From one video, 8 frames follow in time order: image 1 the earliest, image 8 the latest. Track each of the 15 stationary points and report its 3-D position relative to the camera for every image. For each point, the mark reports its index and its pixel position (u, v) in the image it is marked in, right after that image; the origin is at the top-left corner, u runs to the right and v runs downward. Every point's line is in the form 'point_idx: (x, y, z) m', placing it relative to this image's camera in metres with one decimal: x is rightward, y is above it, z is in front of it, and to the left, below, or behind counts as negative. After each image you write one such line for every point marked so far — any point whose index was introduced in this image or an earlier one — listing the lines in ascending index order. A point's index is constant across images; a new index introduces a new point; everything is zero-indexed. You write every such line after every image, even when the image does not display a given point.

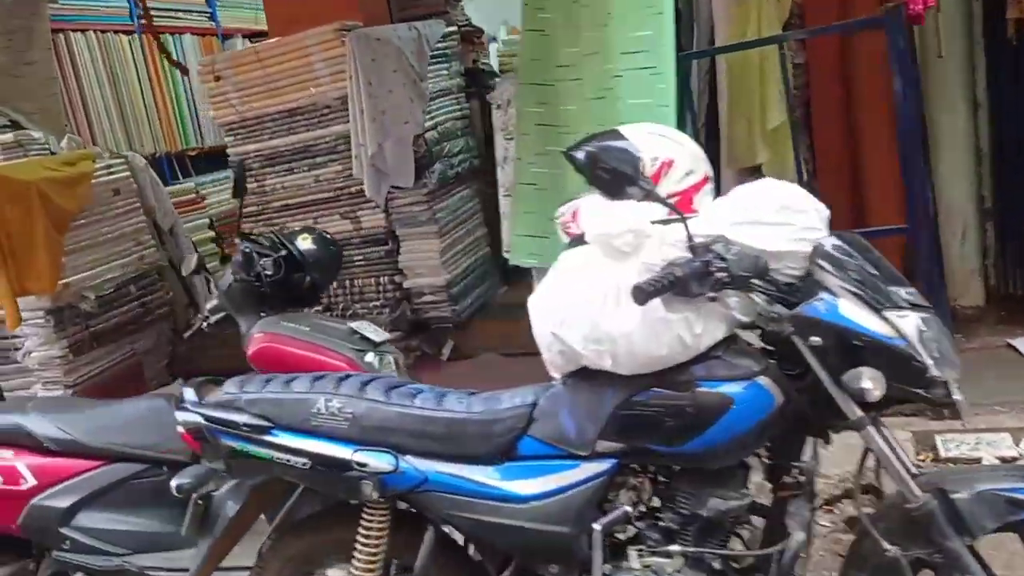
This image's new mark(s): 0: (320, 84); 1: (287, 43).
0: (-0.7, +0.8, +3.6) m
1: (-0.9, +1.0, +3.6) m
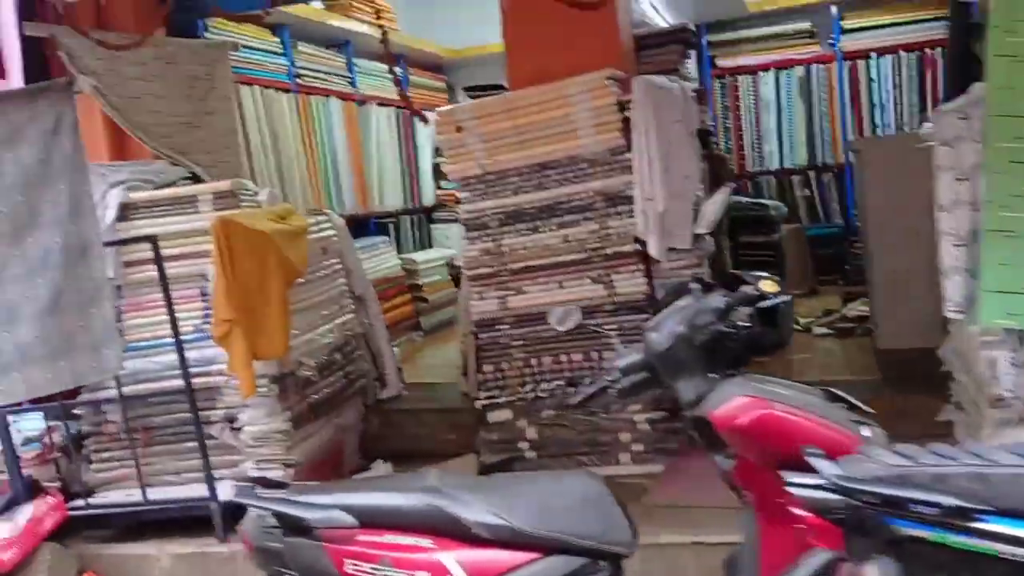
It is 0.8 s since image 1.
0: (+0.3, +0.6, +3.3) m
1: (+0.1, +0.7, +3.3) m
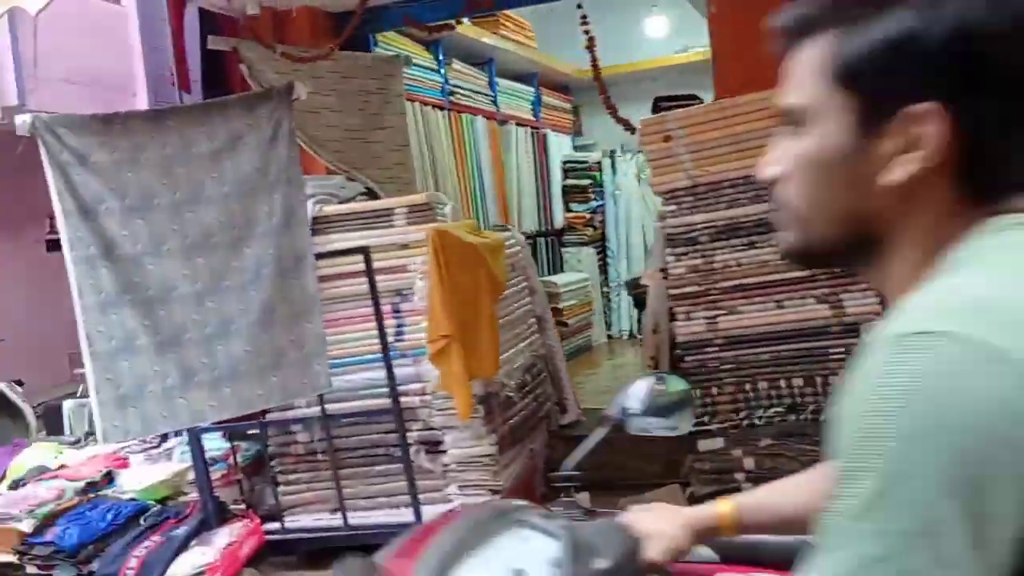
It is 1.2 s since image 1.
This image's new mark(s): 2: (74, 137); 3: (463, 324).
0: (+1.0, +0.5, +3.1) m
1: (+0.9, +0.7, +3.1) m
2: (-1.2, +0.4, +2.6) m
3: (-0.2, -0.1, +2.9) m
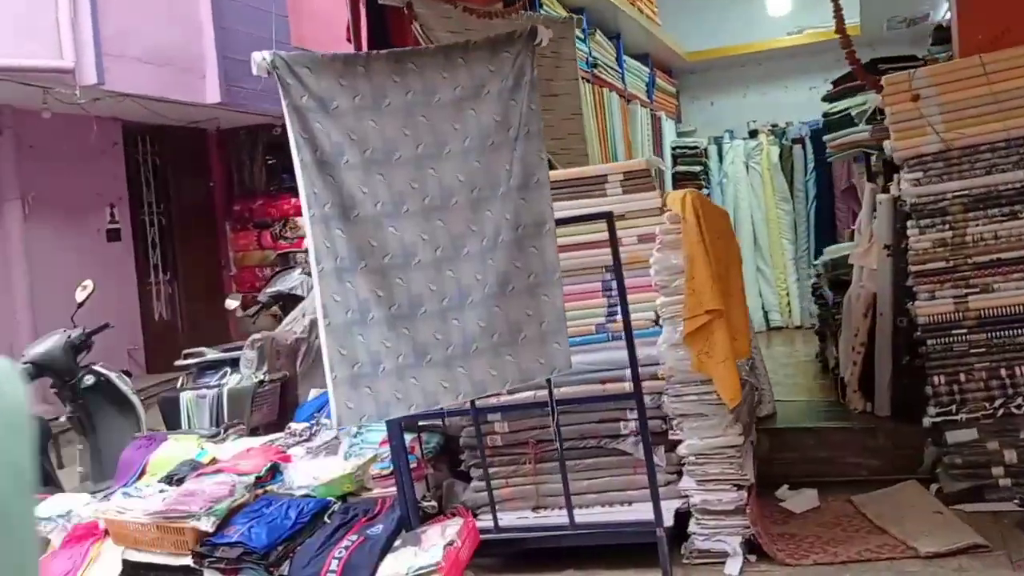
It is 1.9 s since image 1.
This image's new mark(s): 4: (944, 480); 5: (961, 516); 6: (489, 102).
0: (+1.8, +0.6, +2.8) m
1: (+1.6, +0.7, +2.8) m
2: (-0.5, +0.5, +2.3) m
3: (+0.6, 0.0, +2.6) m
4: (+1.4, -0.6, +3.0) m
5: (+1.4, -0.7, +2.8) m
6: (-0.1, +0.5, +2.5) m
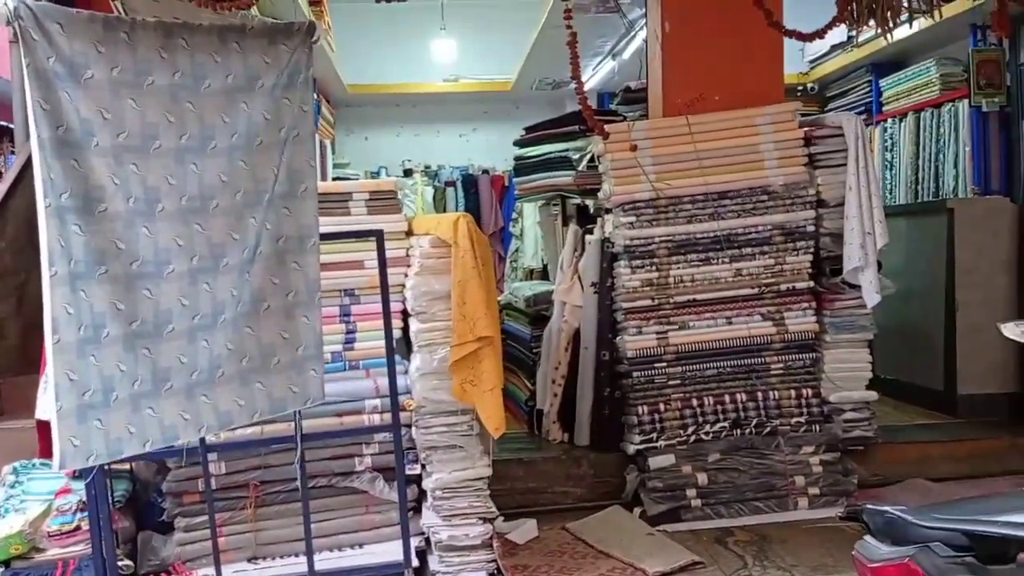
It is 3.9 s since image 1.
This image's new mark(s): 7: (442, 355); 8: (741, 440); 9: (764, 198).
0: (+0.9, +0.4, +3.3) m
1: (+0.8, +0.6, +3.2) m
2: (-0.9, +0.5, +1.8) m
3: (-0.1, -0.1, +2.5) m
4: (+0.5, -0.8, +3.2) m
5: (+0.5, -0.8, +3.1) m
6: (-0.6, +0.5, +2.2) m
7: (-0.2, -0.2, +2.7) m
8: (+0.8, -0.5, +3.3) m
9: (+0.9, +0.3, +3.3) m
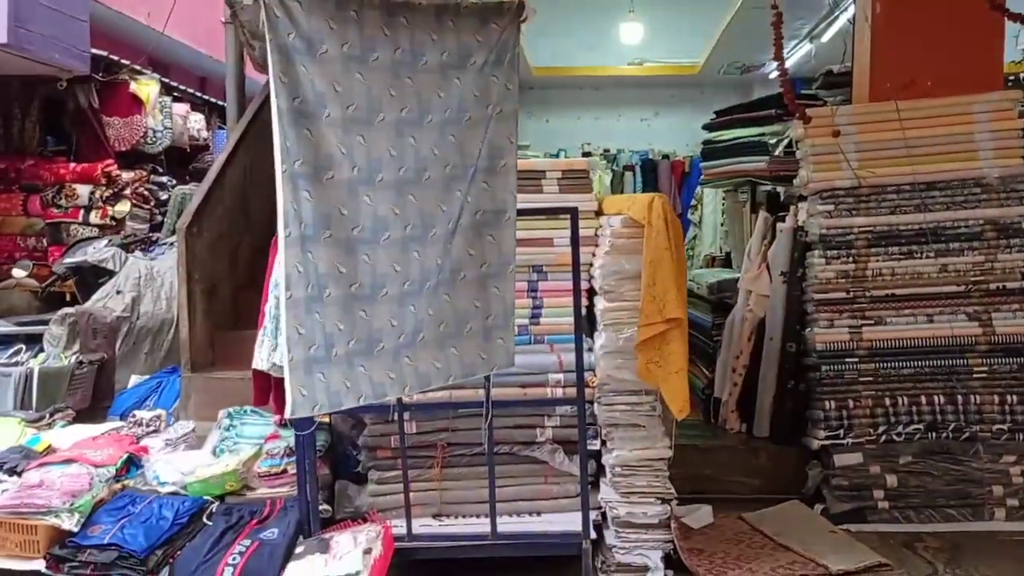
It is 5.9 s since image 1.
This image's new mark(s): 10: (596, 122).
0: (+1.6, +0.4, +3.1) m
1: (+1.4, +0.6, +3.1) m
2: (-0.5, +0.6, +2.0) m
3: (+0.4, 0.0, +2.5) m
4: (+1.1, -0.7, +3.1) m
5: (+1.1, -0.8, +3.0) m
6: (-0.1, +0.5, +2.3) m
7: (+0.3, -0.1, +2.7) m
8: (+1.5, -0.5, +3.1) m
9: (+1.6, +0.3, +3.1) m
10: (+0.7, +1.4, +7.5) m
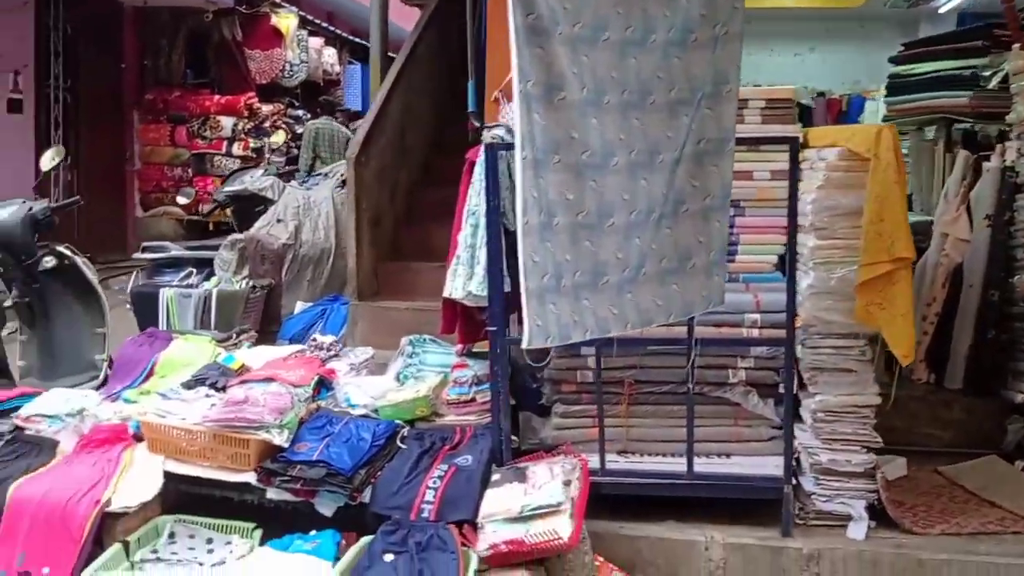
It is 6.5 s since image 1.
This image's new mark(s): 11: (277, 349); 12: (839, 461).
0: (+2.2, +0.6, +2.8) m
1: (+2.1, +0.8, +2.7) m
2: (+0.1, +0.8, +1.9) m
3: (+1.0, +0.1, +2.4) m
4: (+1.7, -0.6, +3.0) m
5: (+1.7, -0.6, +2.8) m
6: (+0.4, +0.7, +2.1) m
7: (+0.9, 0.0, +2.5) m
8: (+2.1, -0.4, +2.9) m
9: (+2.2, +0.5, +2.8) m
10: (+1.8, +1.8, +7.2) m
11: (-0.8, -0.2, +3.2) m
12: (+0.9, -0.5, +2.6) m
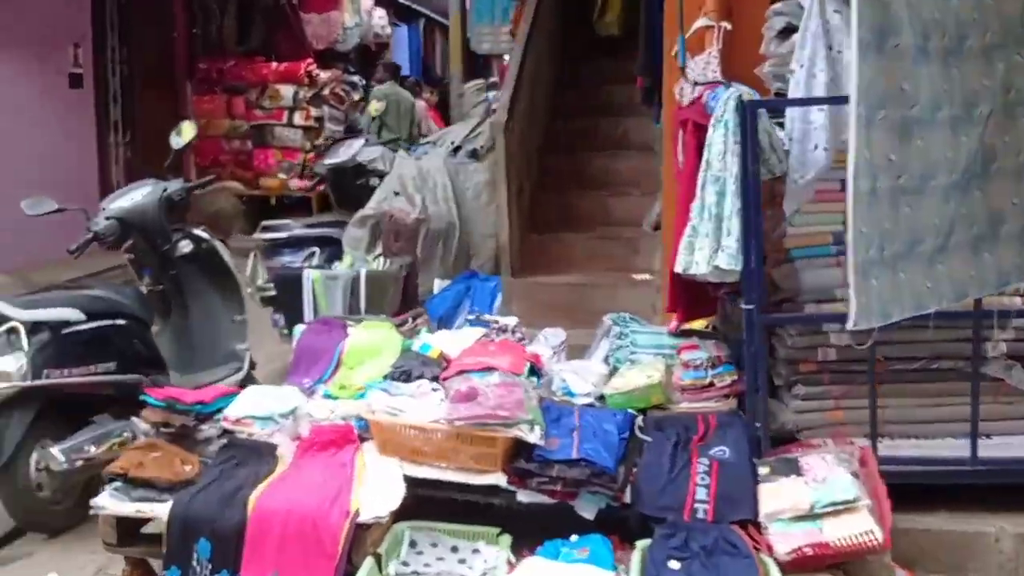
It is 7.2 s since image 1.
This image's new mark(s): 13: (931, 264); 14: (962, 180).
0: (+2.8, +0.7, +2.5) m
1: (+2.7, +0.9, +2.5) m
2: (+0.7, +0.8, +1.6) m
3: (+1.7, +0.2, +2.1) m
4: (+2.4, -0.4, +2.7) m
5: (+2.4, -0.5, +2.6) m
6: (+1.1, +0.8, +1.9) m
7: (+1.6, +0.1, +2.3) m
8: (+2.7, -0.2, +2.6) m
9: (+2.8, +0.6, +2.5) m
10: (+2.4, +2.1, +6.9) m
11: (-0.2, -0.1, +3.0) m
12: (+1.6, -0.4, +2.3) m
13: (+0.9, +0.1, +1.9) m
14: (+1.0, +0.2, +1.9) m
